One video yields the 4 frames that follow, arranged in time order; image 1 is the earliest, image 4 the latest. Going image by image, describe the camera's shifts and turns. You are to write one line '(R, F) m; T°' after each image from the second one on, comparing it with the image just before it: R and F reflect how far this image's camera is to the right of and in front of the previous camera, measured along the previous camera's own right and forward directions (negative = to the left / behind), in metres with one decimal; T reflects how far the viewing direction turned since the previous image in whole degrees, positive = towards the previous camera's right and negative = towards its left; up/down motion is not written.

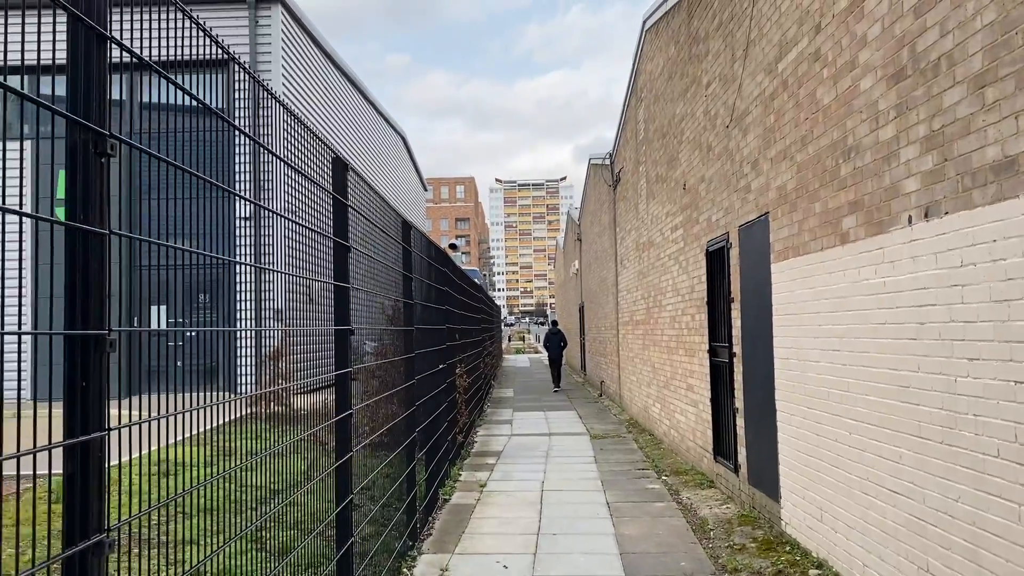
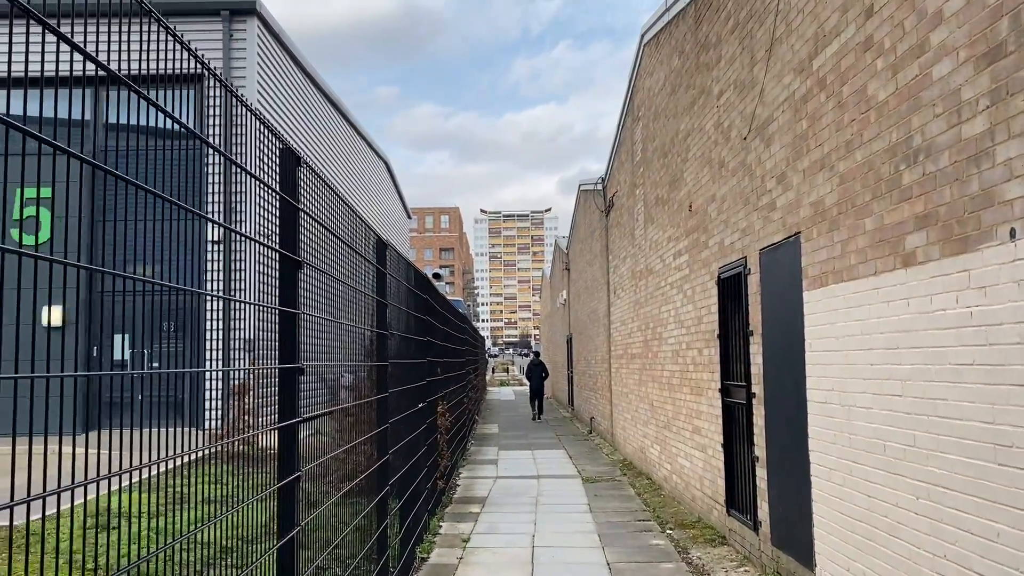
(0.0, +0.7) m; +1°
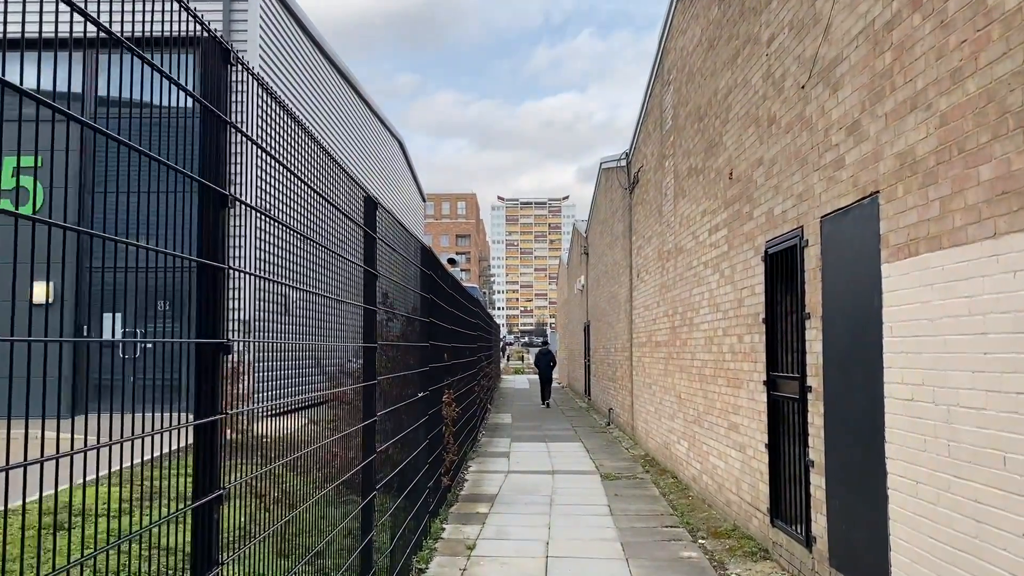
(0.0, +0.7) m; -1°
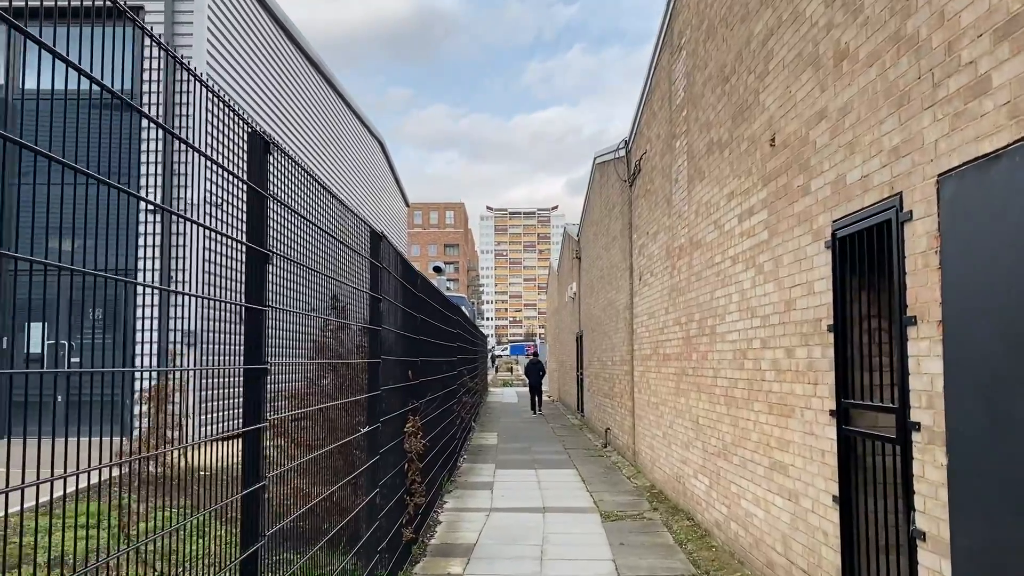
(+0.1, +1.4) m; +1°
